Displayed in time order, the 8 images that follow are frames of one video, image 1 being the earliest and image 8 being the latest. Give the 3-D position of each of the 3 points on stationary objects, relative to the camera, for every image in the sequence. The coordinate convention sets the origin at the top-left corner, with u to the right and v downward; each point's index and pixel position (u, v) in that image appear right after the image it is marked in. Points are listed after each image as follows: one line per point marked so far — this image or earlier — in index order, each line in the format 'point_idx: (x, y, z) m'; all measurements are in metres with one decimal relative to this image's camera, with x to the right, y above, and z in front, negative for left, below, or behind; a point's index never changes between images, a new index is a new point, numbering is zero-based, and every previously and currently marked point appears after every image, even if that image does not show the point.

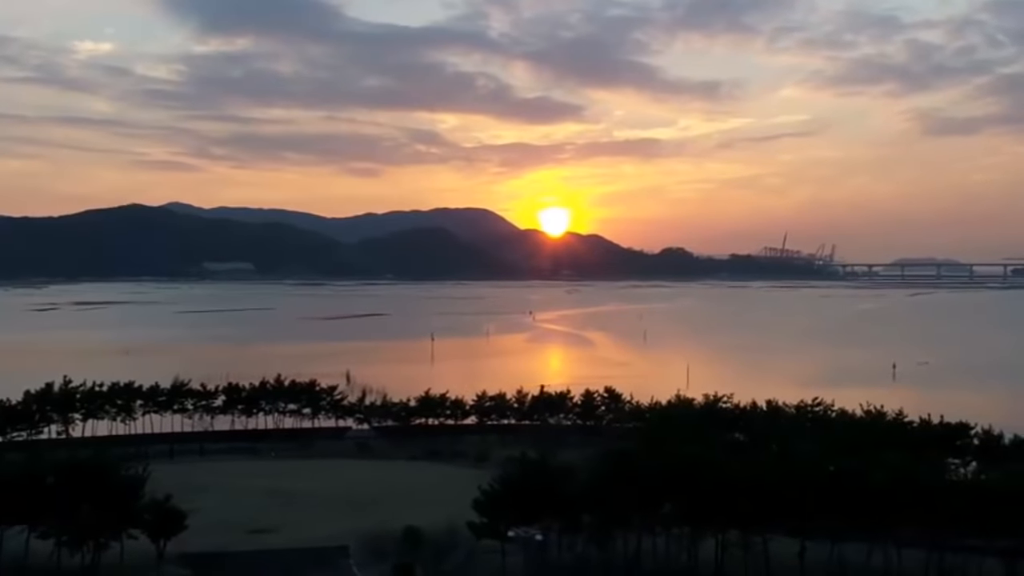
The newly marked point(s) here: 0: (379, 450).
0: (-2.3, -2.7, +18.0) m
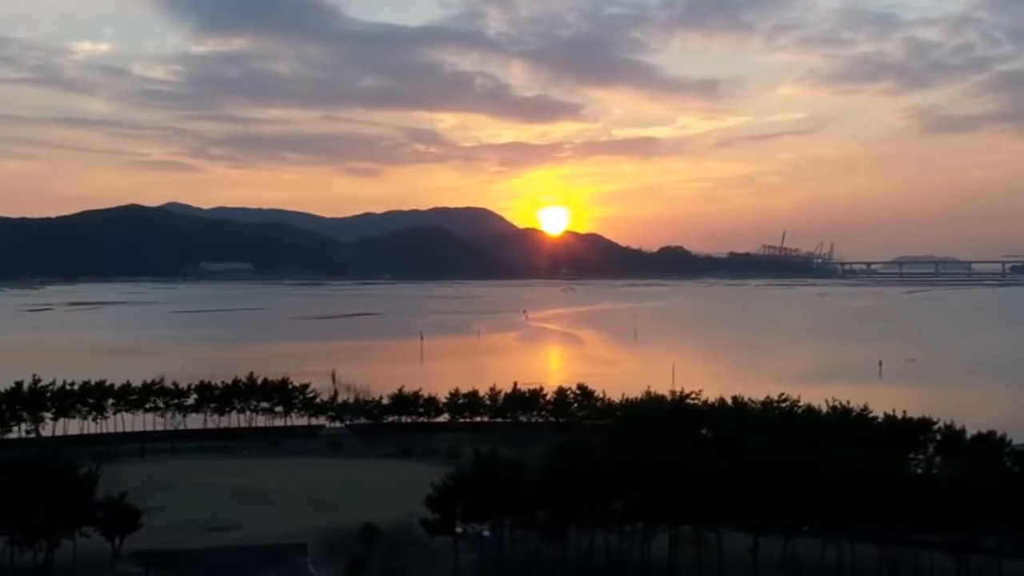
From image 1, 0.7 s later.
0: (-2.7, -2.7, +18.0) m
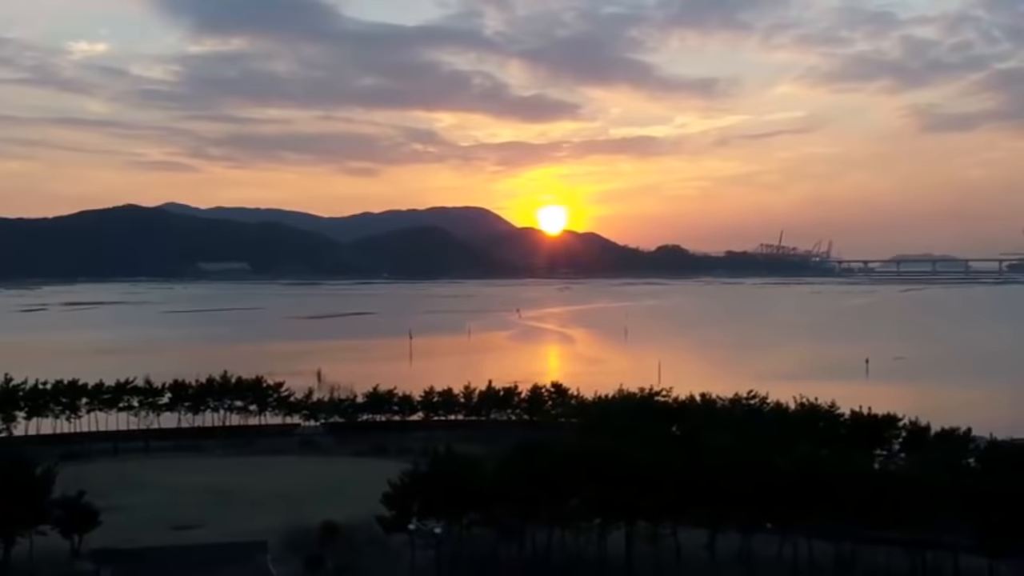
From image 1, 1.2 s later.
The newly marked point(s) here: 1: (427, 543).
0: (-3.2, -2.7, +18.0) m
1: (-0.9, -2.8, +11.4) m
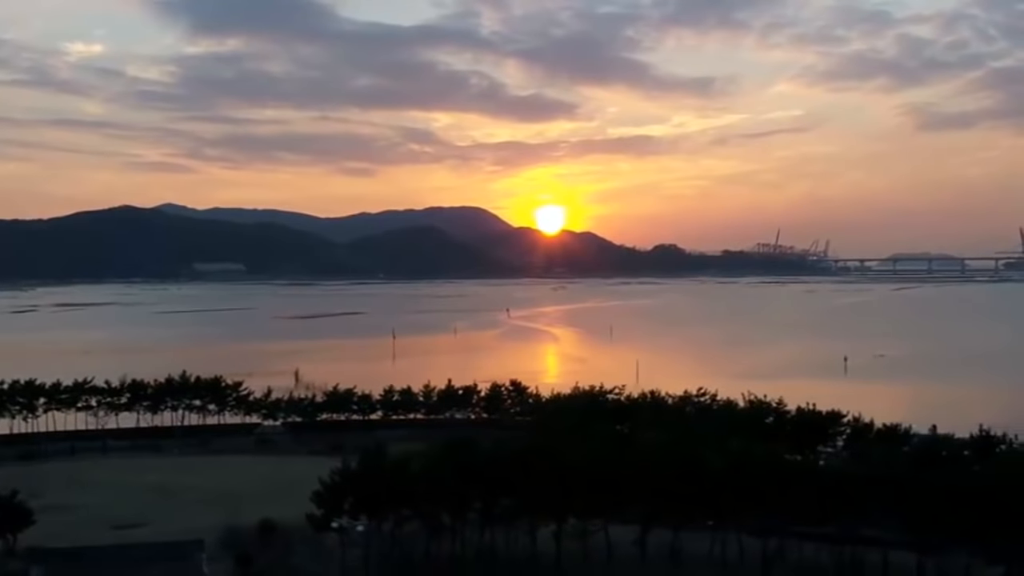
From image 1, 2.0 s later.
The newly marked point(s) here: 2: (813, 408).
0: (-3.9, -2.7, +18.0) m
1: (-1.7, -2.7, +11.4) m
2: (+4.1, -1.6, +14.4) m
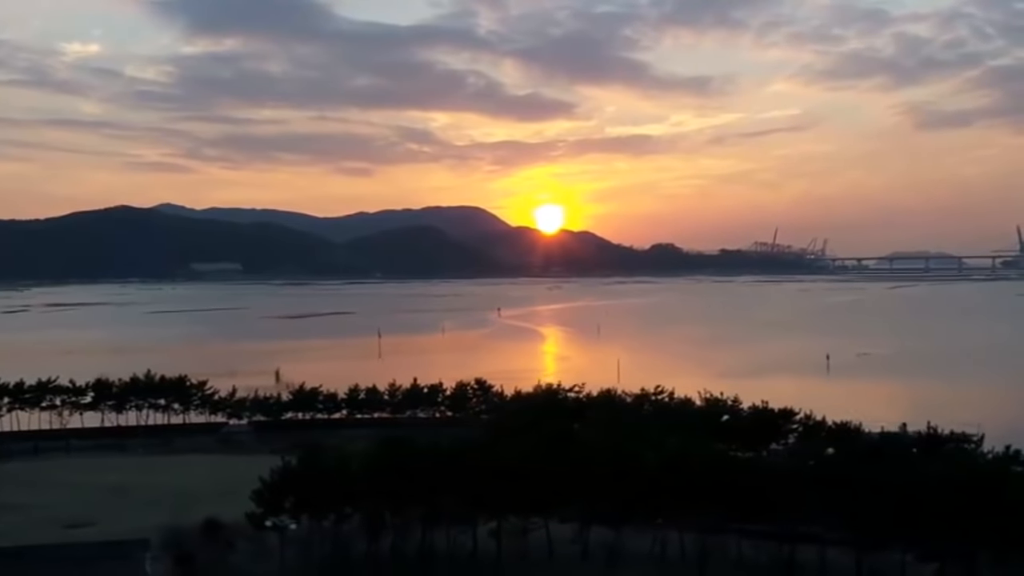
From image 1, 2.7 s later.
0: (-4.6, -2.6, +18.0) m
1: (-2.3, -2.7, +11.4) m
2: (+3.5, -1.6, +14.4) m
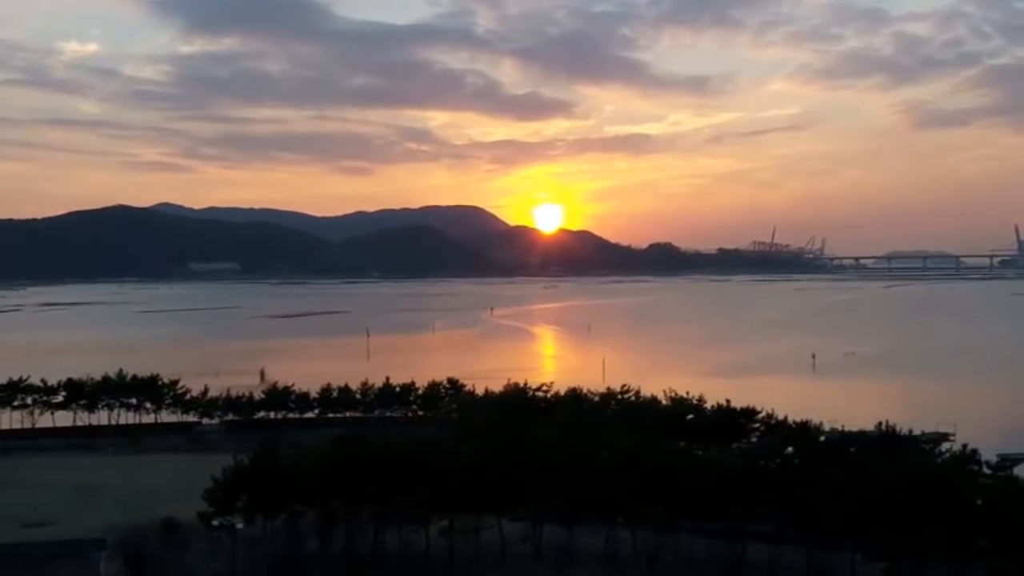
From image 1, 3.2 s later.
0: (-5.0, -2.6, +17.9) m
1: (-2.8, -2.7, +11.4) m
2: (+3.0, -1.6, +14.4) m
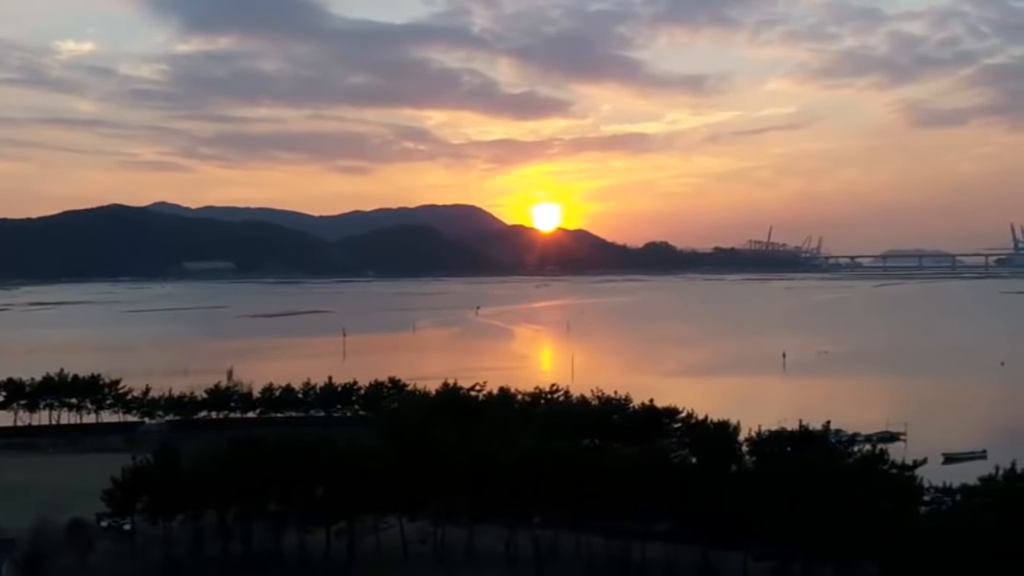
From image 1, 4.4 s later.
0: (-6.1, -2.6, +17.9) m
1: (-3.8, -2.7, +11.3) m
2: (+2.0, -1.6, +14.4) m
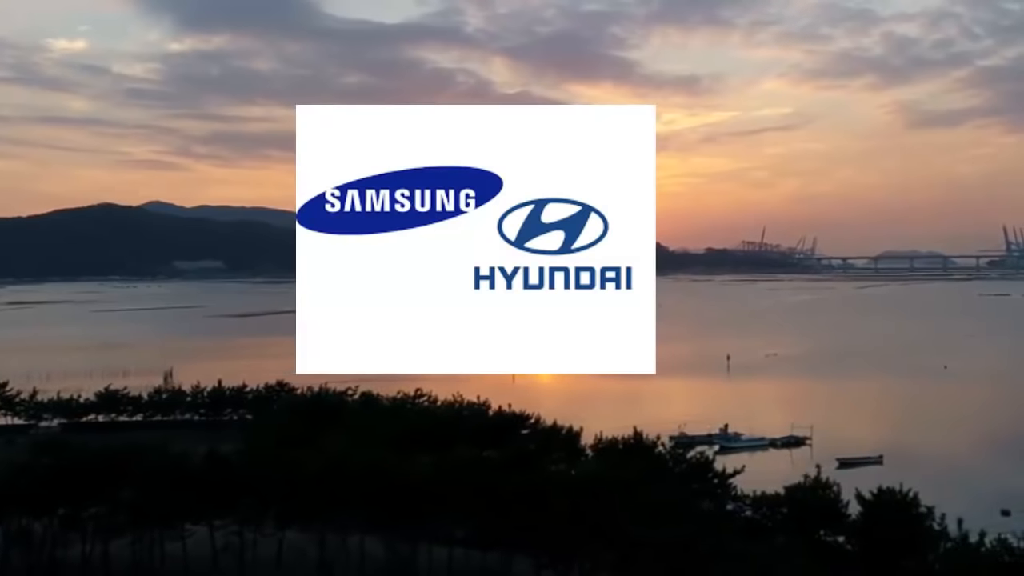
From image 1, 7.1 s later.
0: (-8.0, -2.7, +17.8) m
1: (-5.7, -2.7, +11.2) m
2: (0.0, -1.6, +14.3) m
